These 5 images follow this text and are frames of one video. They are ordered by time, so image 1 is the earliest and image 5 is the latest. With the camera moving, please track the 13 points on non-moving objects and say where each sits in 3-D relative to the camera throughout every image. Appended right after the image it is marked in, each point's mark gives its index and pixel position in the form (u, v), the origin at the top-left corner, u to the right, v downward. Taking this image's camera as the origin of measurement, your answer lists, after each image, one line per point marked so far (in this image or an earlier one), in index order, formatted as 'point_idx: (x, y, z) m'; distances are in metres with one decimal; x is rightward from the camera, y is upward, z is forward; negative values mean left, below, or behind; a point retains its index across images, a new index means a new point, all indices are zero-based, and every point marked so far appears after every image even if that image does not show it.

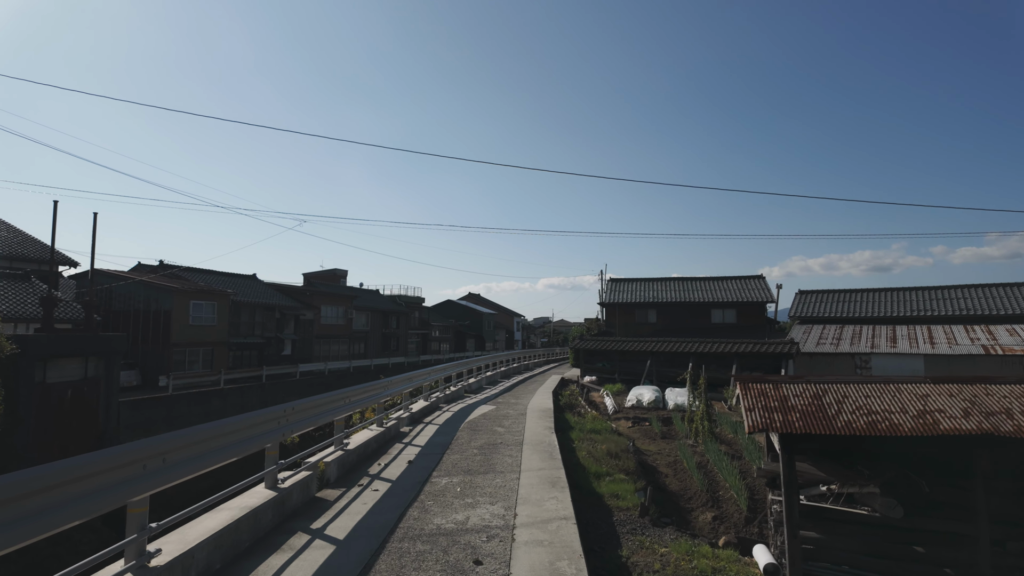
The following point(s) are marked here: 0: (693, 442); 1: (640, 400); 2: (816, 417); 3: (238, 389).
0: (+3.7, -3.1, +10.9) m
1: (+3.7, -3.3, +15.6) m
2: (+2.2, -0.9, +3.9) m
3: (-9.7, -3.6, +19.0) m
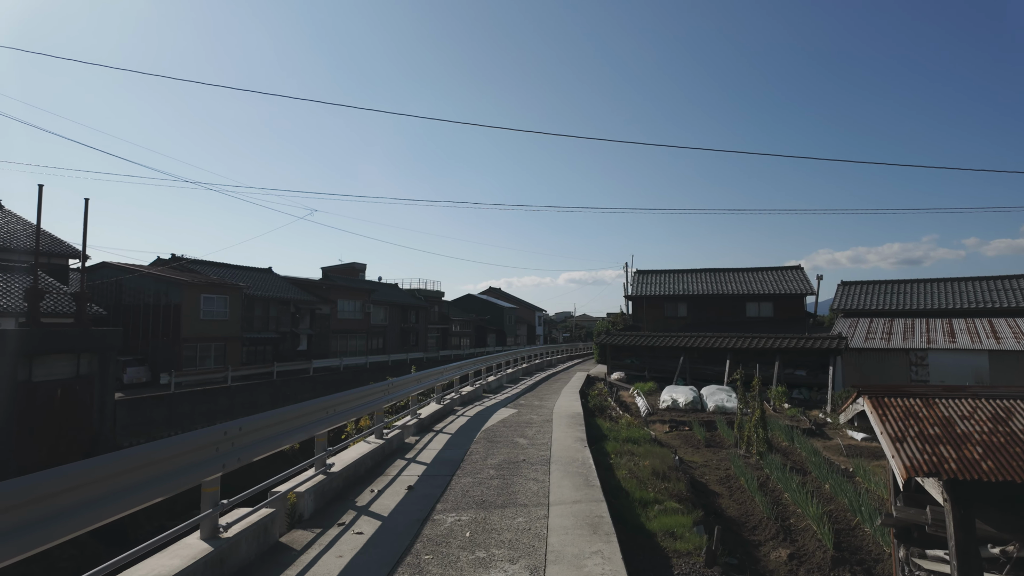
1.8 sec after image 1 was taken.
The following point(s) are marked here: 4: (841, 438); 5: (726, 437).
0: (+4.1, -2.9, +9.5) m
1: (+4.3, -3.0, +14.2) m
2: (+2.4, -0.8, +2.6) m
3: (-9.0, -3.3, +18.1) m
4: (+7.7, -3.5, +12.7) m
5: (+4.3, -3.0, +10.7) m
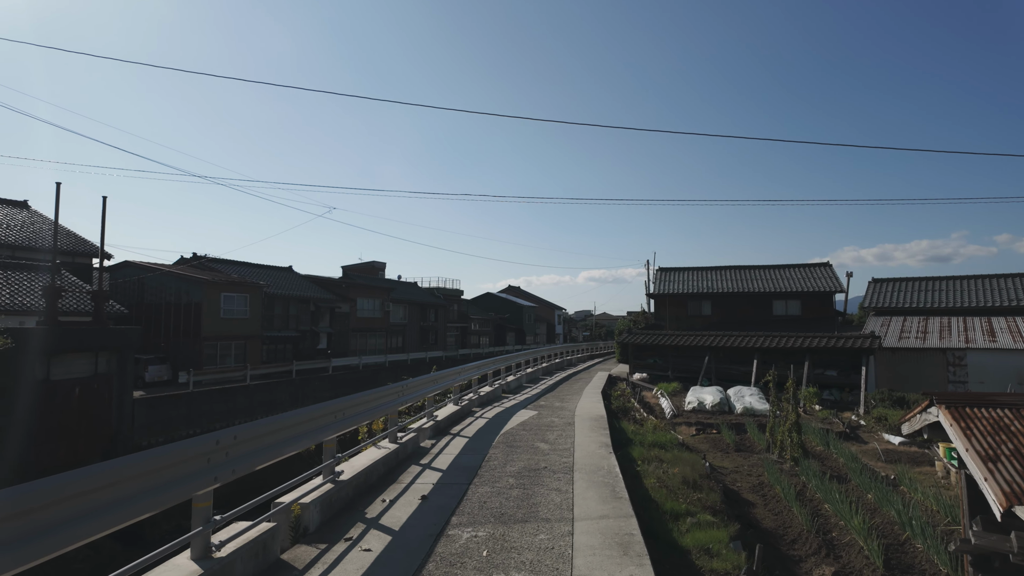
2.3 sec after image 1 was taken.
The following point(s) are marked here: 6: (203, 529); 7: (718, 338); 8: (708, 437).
0: (+4.4, -2.8, +9.0) m
1: (+4.8, -2.9, +13.6) m
2: (+2.5, -0.8, +2.1) m
3: (-8.3, -3.3, +18.1) m
4: (+8.2, -3.4, +12.0) m
5: (+4.6, -2.9, +10.2) m
6: (-1.7, -1.3, +2.9) m
7: (+7.3, -1.8, +19.1) m
8: (+3.9, -3.0, +10.8) m
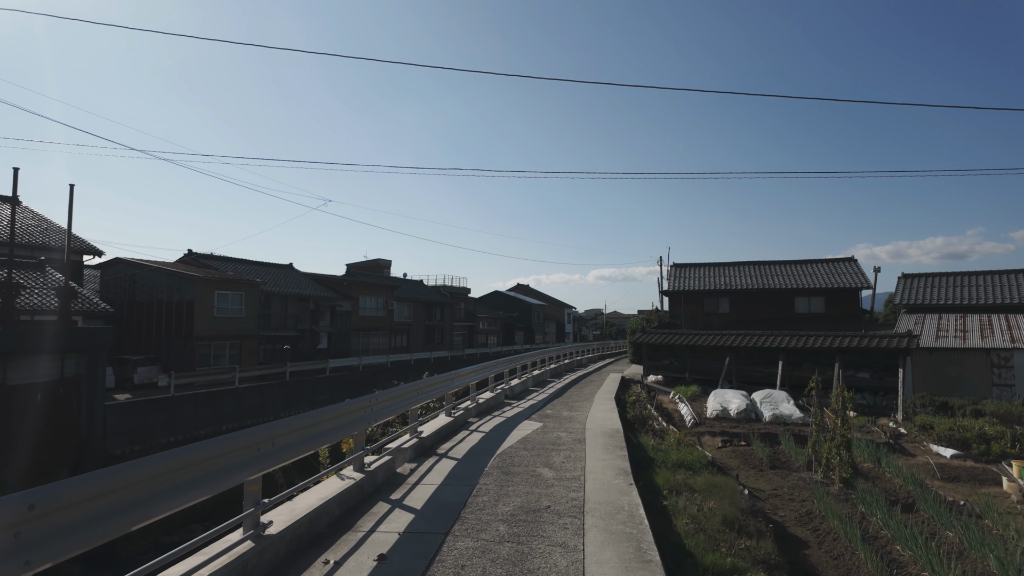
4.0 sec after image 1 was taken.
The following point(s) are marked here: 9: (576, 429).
0: (+4.5, -2.7, +7.7) m
1: (+4.9, -2.8, +12.4) m
2: (+2.4, -0.7, +0.9) m
3: (-8.2, -3.2, +17.0) m
4: (+8.2, -3.3, +10.7) m
5: (+4.7, -2.8, +8.9) m
6: (-1.8, -1.2, +1.7) m
7: (+7.5, -1.6, +17.7) m
8: (+4.0, -2.9, +9.5) m
9: (+0.9, -1.9, +7.5) m
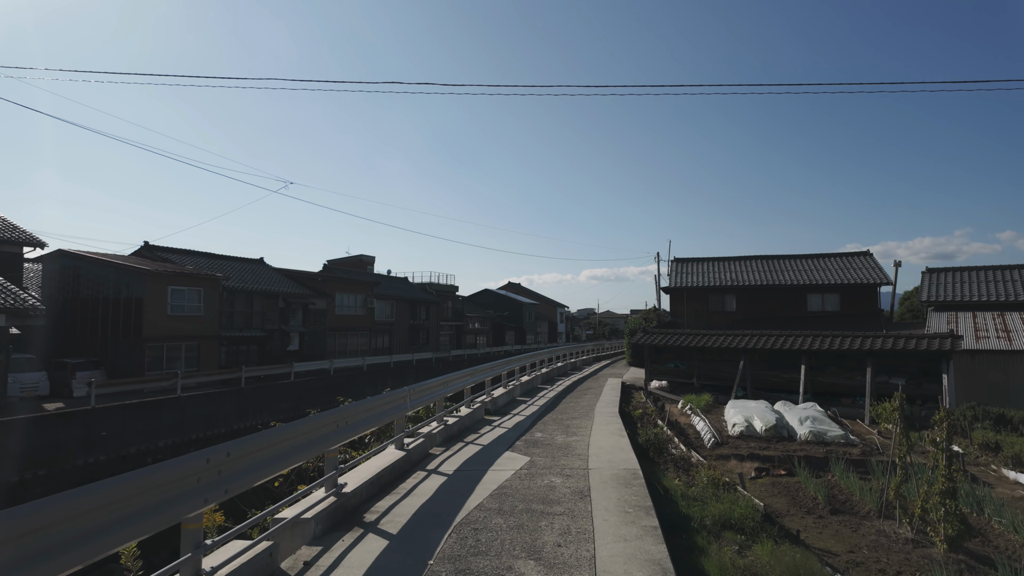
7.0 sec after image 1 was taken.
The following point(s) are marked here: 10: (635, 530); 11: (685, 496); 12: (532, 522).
0: (+4.2, -2.6, +5.6) m
1: (+4.6, -2.6, +10.3) m
2: (+2.2, -0.5, -1.2) m
3: (-8.5, -3.0, +14.8) m
4: (+7.9, -3.2, +8.6) m
5: (+4.4, -2.6, +6.8) m
6: (-1.9, -1.1, -0.4) m
7: (+7.1, -1.5, +15.7) m
8: (+3.7, -2.7, +7.4) m
9: (+0.6, -1.8, +5.3) m
10: (+0.8, -1.7, +3.7) m
11: (+1.7, -2.0, +5.3) m
12: (+0.1, -1.7, +3.9) m
